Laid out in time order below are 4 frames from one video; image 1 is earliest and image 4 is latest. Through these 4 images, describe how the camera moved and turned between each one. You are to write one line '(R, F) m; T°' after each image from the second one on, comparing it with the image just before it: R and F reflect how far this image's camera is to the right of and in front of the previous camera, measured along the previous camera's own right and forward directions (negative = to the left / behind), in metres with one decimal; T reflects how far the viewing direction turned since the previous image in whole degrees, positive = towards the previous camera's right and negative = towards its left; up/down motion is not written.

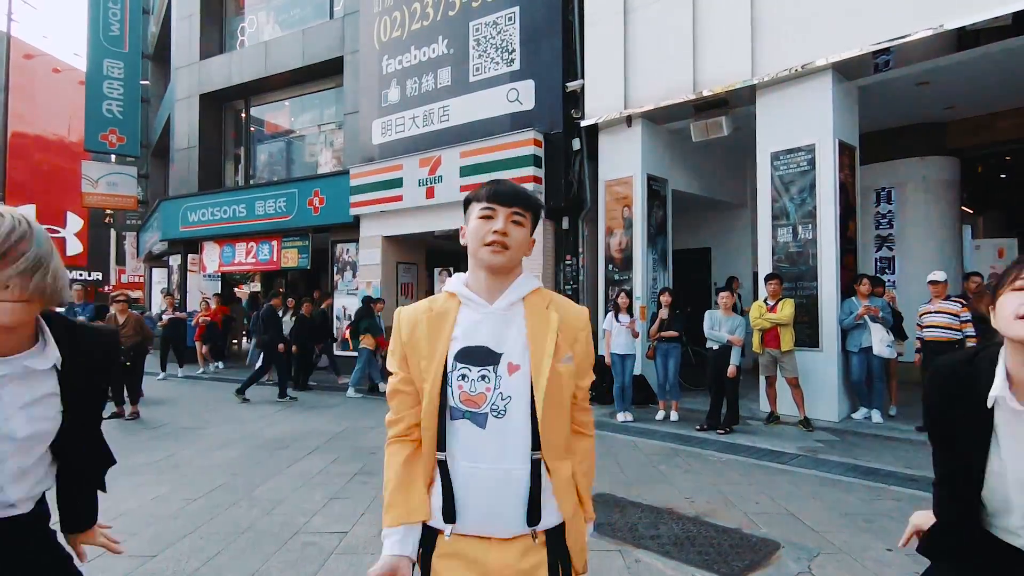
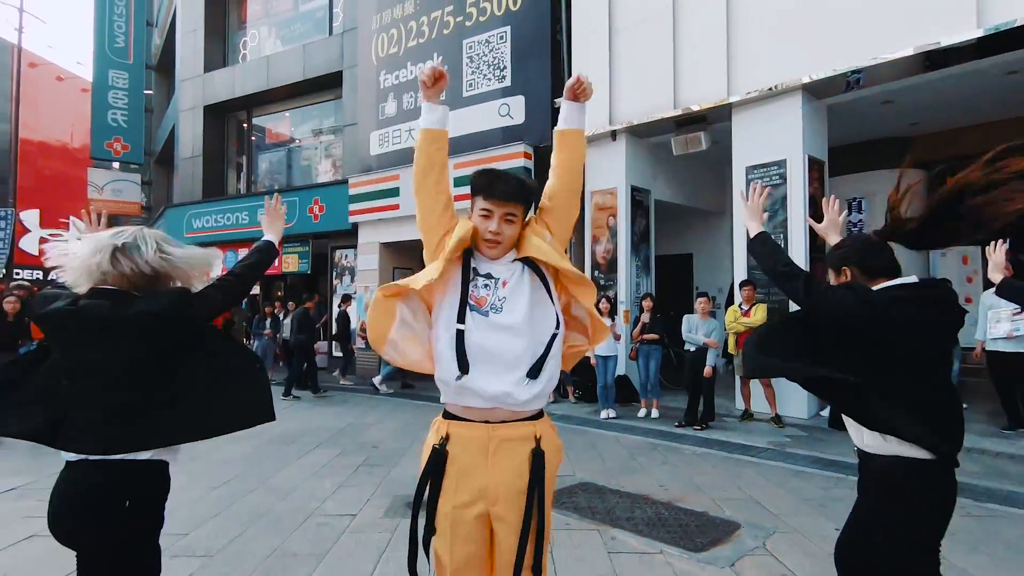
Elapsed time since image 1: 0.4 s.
(+0.1, -0.5) m; 0°
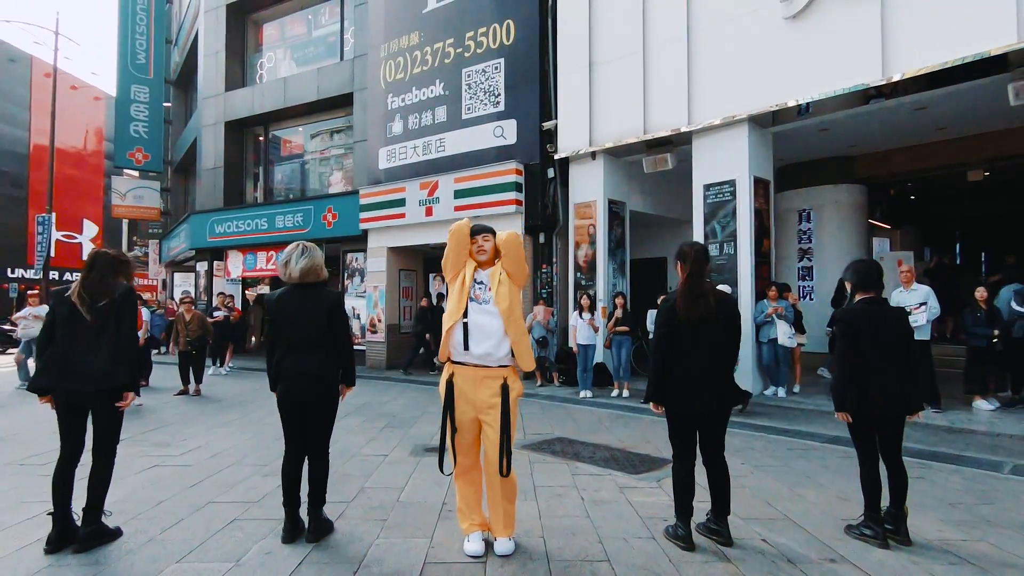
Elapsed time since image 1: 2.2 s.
(+0.1, -1.4) m; 0°
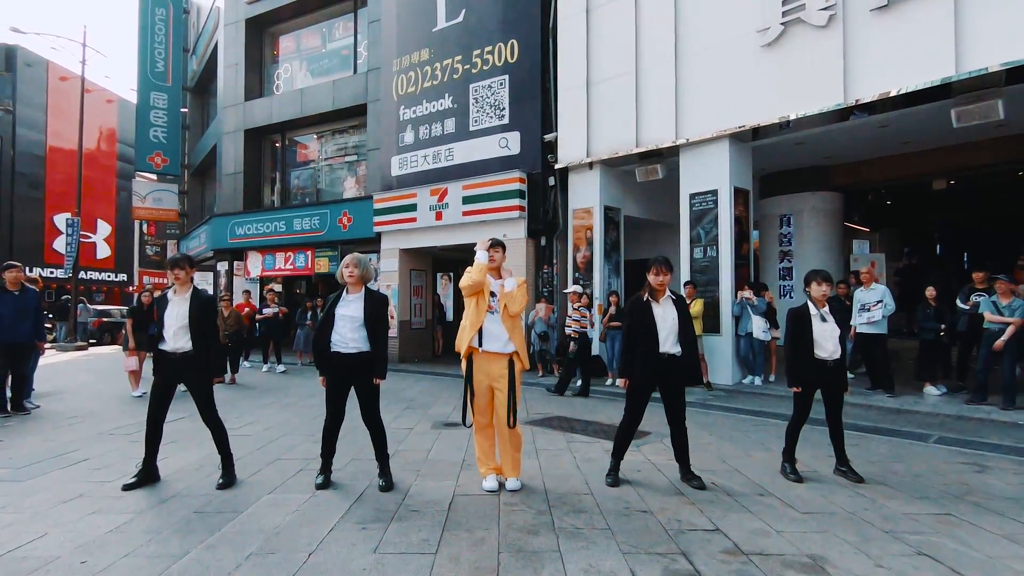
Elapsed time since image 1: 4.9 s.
(0.0, -0.9) m; 0°
